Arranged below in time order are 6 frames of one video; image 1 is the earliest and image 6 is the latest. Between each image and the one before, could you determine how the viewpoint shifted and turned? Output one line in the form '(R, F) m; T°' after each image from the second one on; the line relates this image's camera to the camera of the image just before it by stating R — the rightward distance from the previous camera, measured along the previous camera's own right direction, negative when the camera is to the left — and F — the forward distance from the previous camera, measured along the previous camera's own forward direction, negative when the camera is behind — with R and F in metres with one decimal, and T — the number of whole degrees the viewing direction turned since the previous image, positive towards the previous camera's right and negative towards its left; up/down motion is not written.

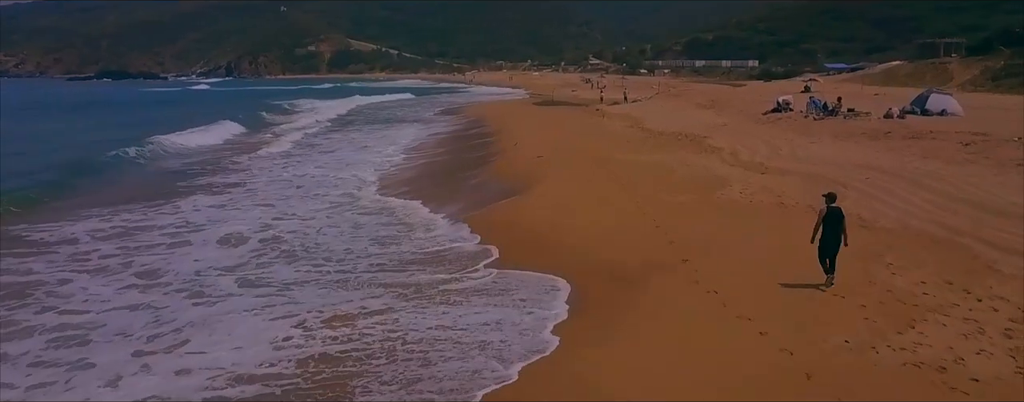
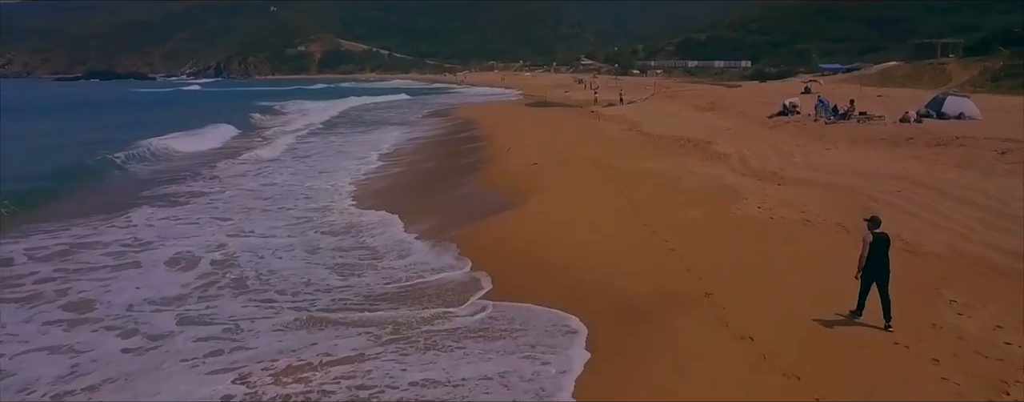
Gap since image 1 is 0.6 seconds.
(0.0, +1.2) m; +1°
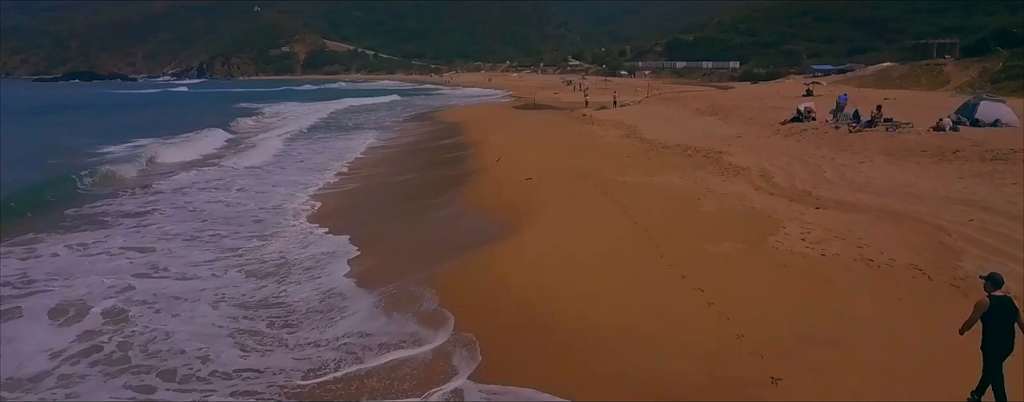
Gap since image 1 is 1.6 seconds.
(0.0, +1.8) m; +1°
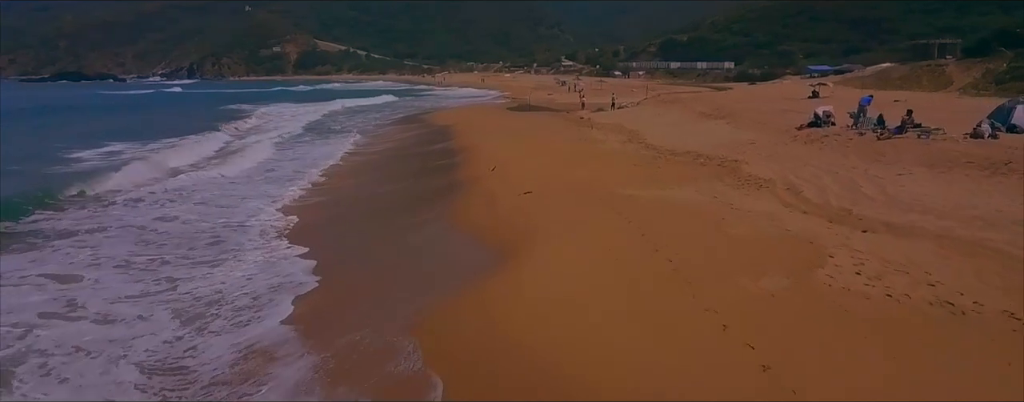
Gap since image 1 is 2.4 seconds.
(-0.1, +1.3) m; +1°
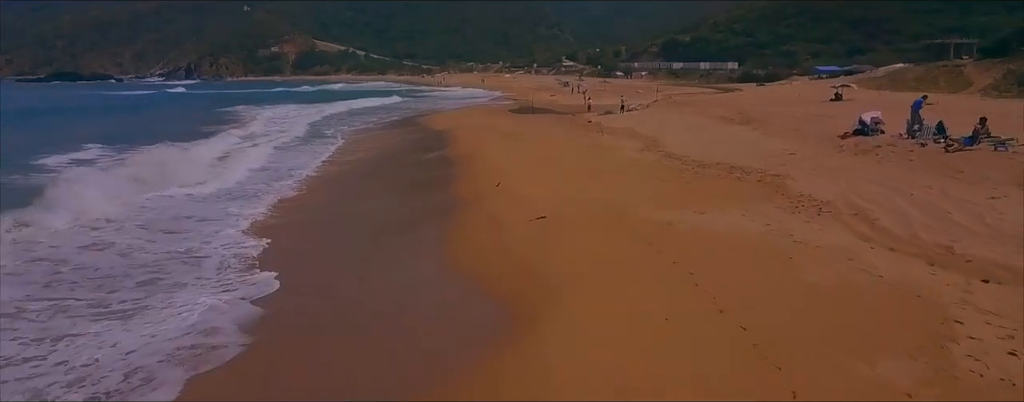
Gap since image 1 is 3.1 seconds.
(-0.1, +1.9) m; 0°
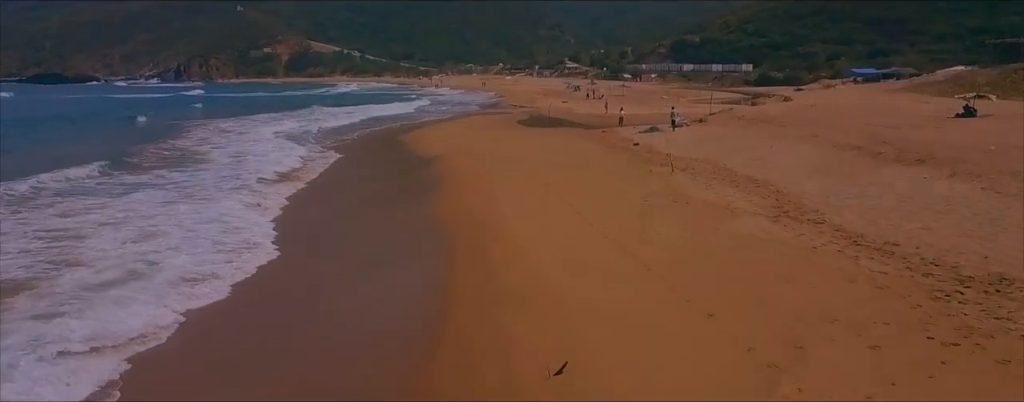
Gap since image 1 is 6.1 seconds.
(-0.5, +7.7) m; 0°
